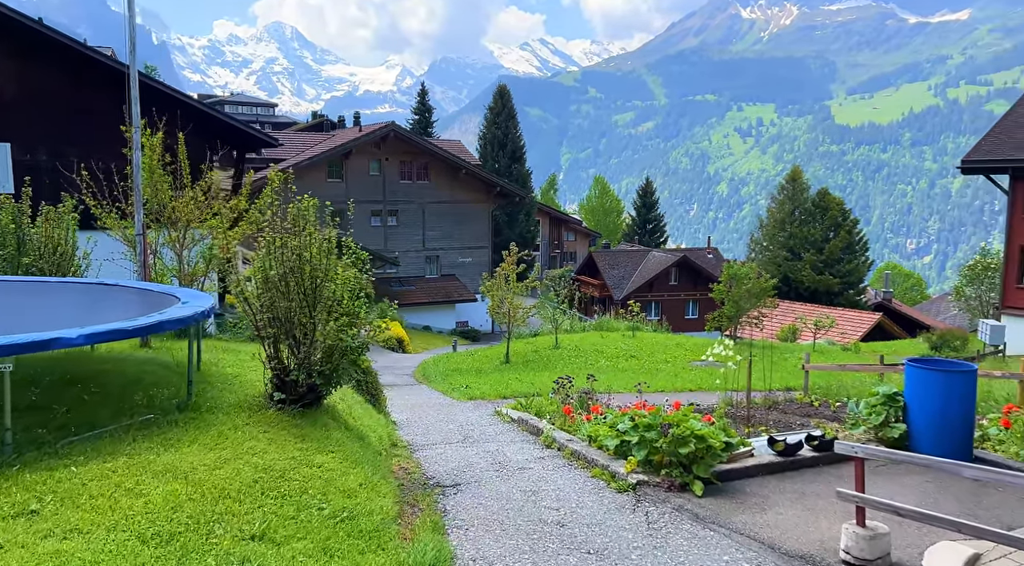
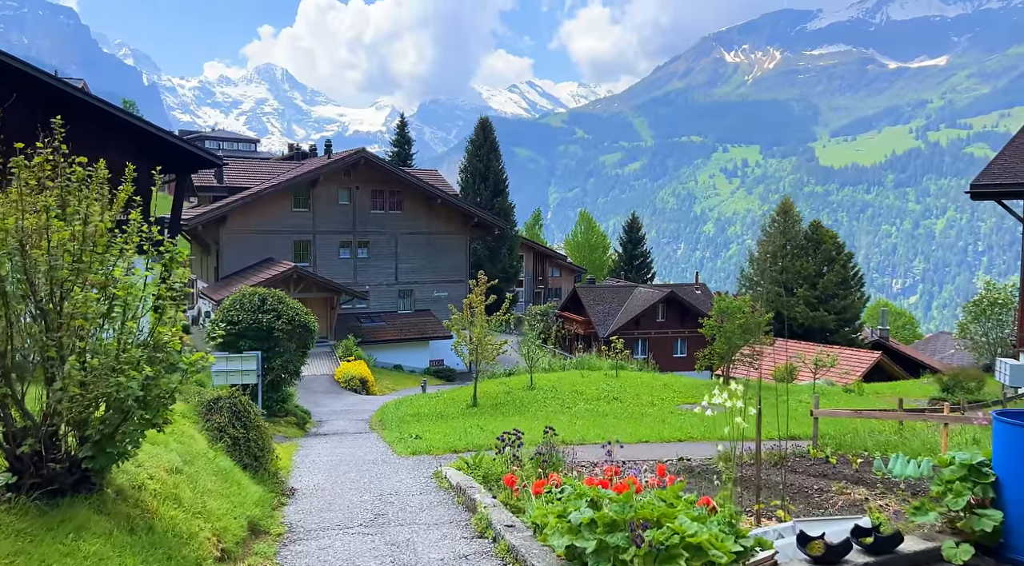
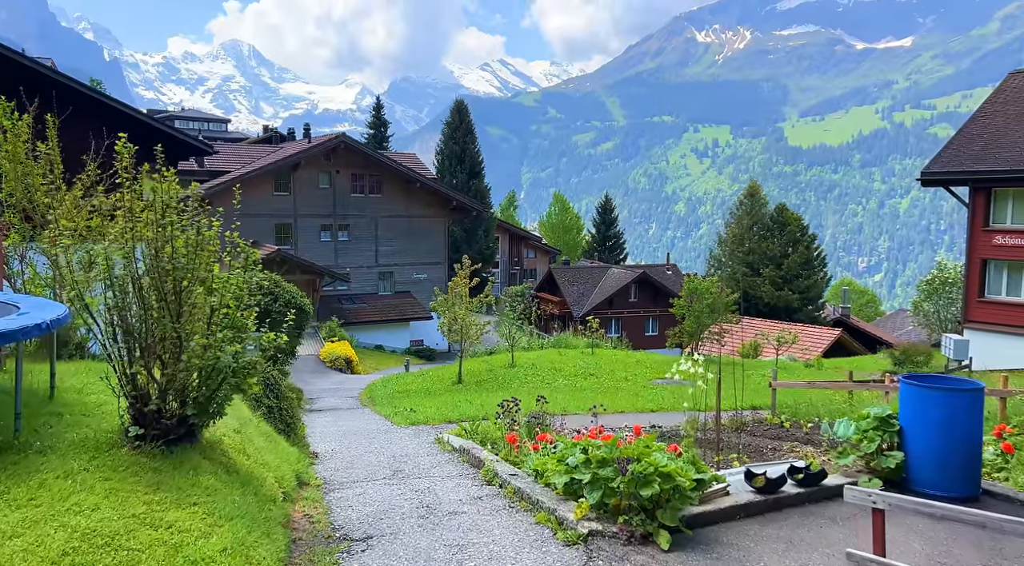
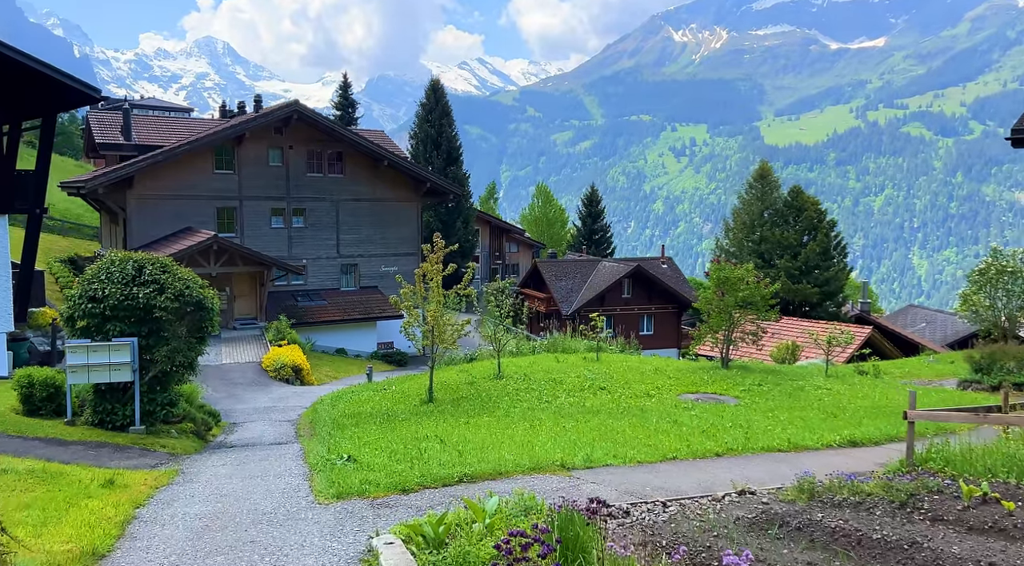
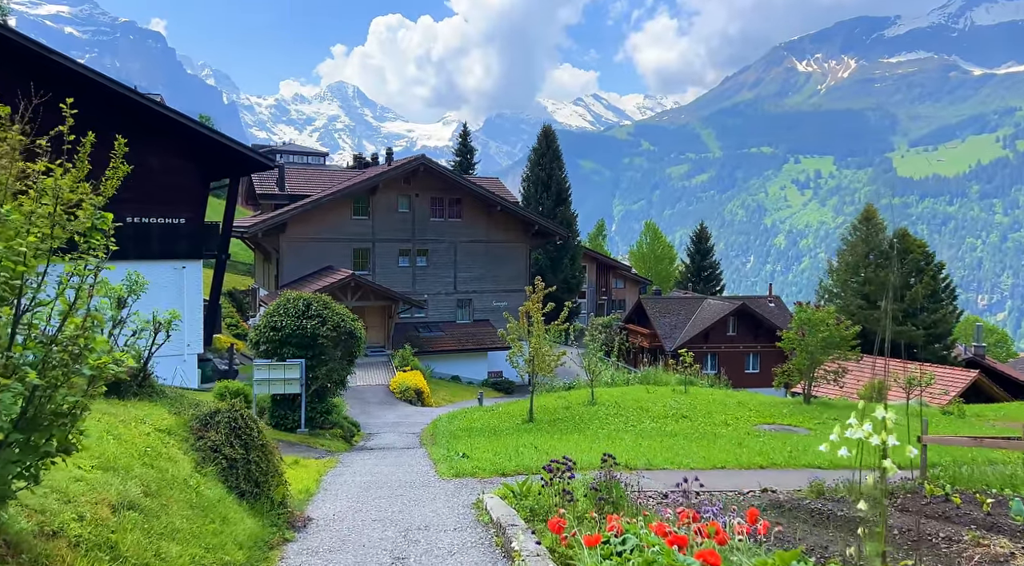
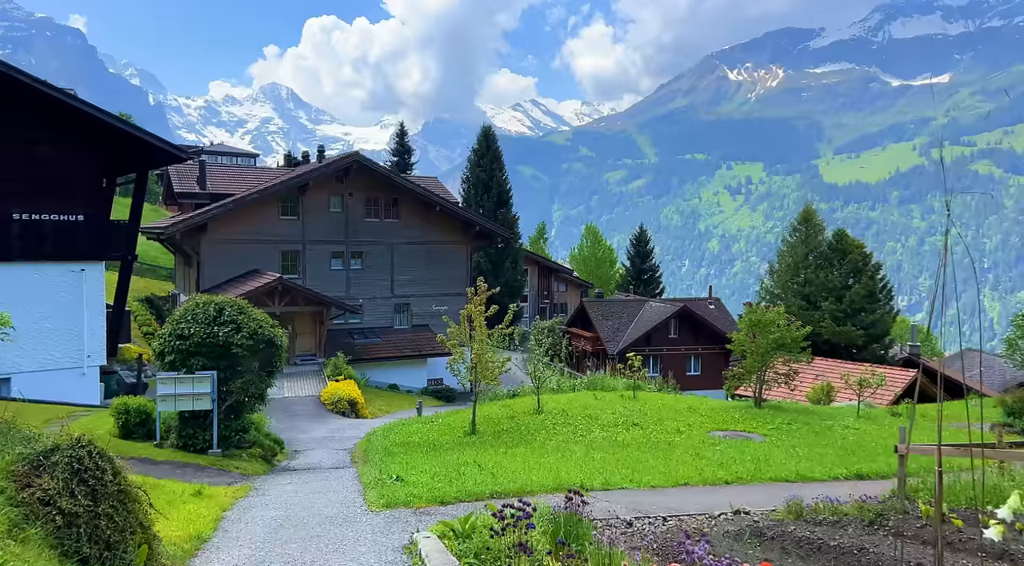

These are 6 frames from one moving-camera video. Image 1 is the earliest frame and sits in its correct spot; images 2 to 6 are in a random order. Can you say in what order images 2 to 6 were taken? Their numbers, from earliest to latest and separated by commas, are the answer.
3, 2, 5, 6, 4
